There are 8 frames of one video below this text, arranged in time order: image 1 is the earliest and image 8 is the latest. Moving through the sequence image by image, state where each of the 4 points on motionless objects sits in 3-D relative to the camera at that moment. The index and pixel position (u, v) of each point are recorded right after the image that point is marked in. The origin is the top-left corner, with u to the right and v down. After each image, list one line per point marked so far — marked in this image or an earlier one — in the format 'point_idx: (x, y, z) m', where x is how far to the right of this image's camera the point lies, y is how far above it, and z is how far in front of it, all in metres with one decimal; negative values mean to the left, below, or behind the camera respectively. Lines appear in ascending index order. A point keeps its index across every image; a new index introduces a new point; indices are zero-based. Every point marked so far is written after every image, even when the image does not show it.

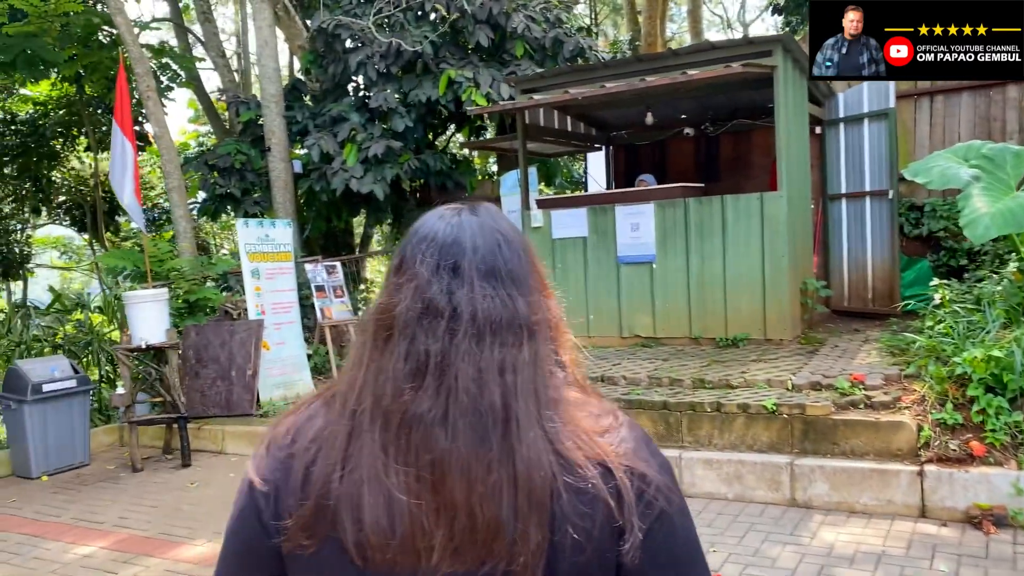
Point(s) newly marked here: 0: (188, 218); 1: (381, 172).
0: (-3.7, +0.8, +9.8) m
1: (-1.6, +1.5, +10.6) m
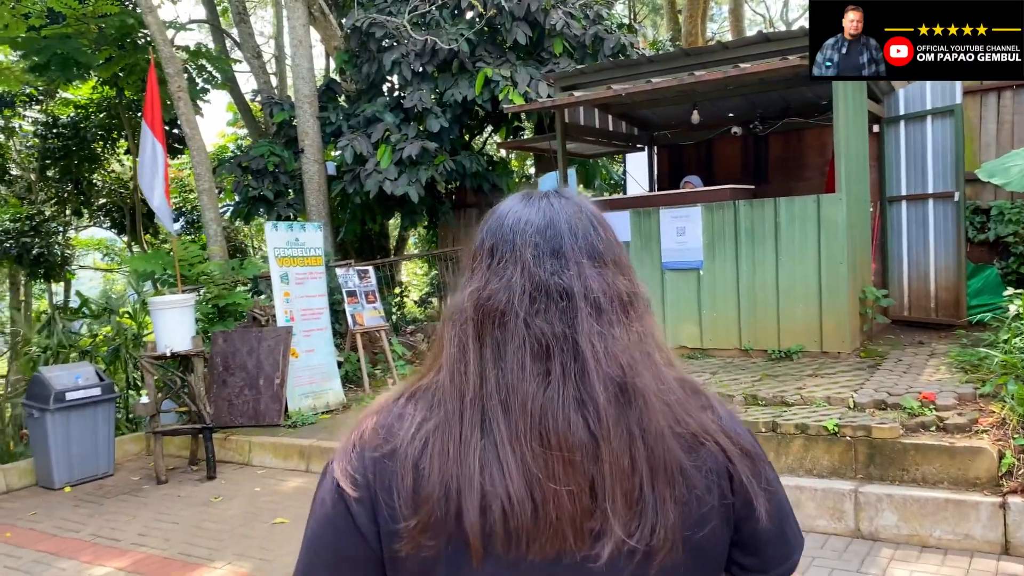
0: (-3.3, +0.8, +9.6) m
1: (-1.2, +1.4, +10.4) m
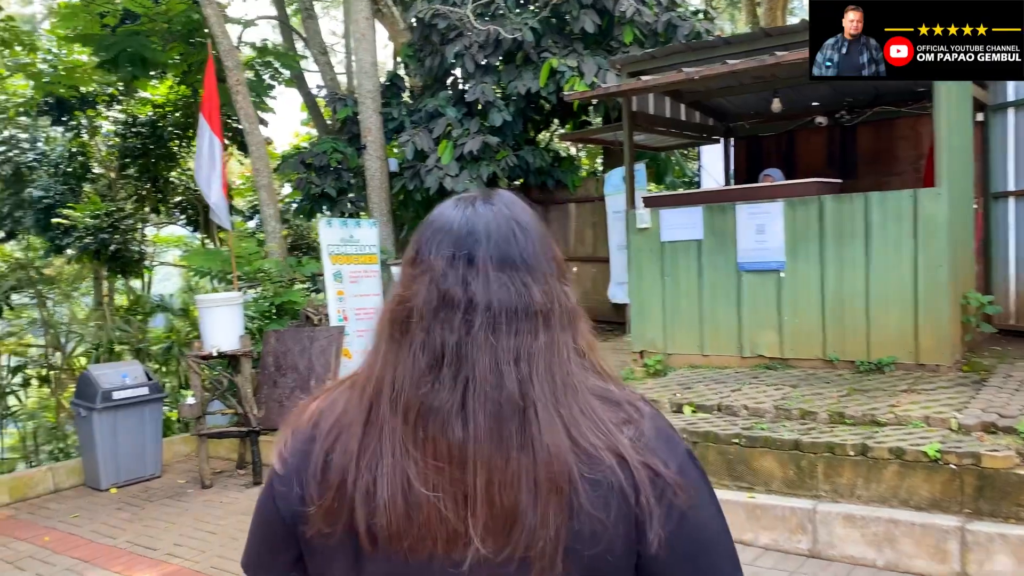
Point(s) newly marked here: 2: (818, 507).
0: (-2.6, +0.8, +9.4) m
1: (-0.4, +1.4, +10.0) m
2: (+1.5, -1.1, +4.3) m
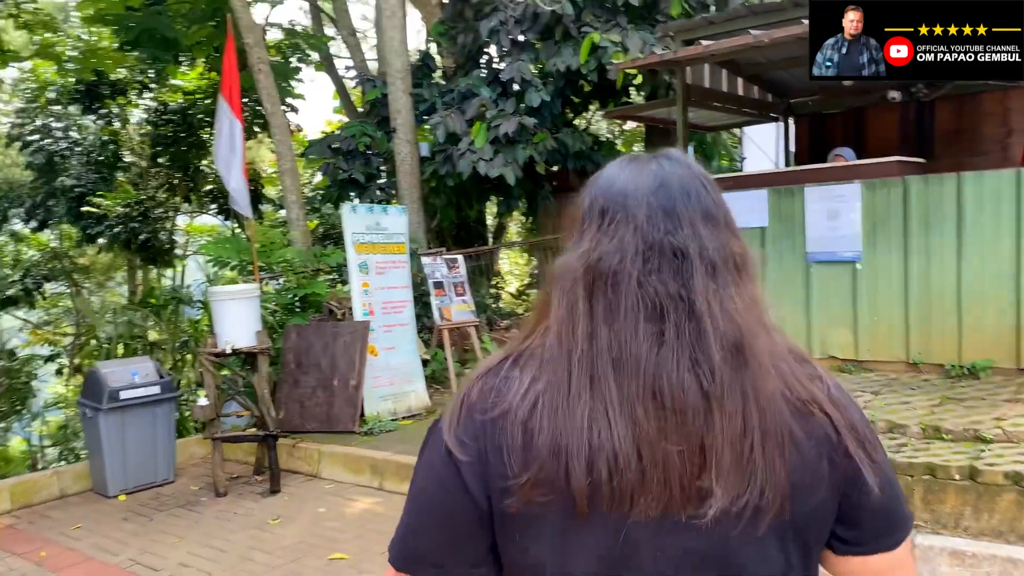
0: (-2.2, +0.9, +8.9) m
1: (0.0, +1.5, +9.4) m
2: (+1.7, -1.1, +3.6) m
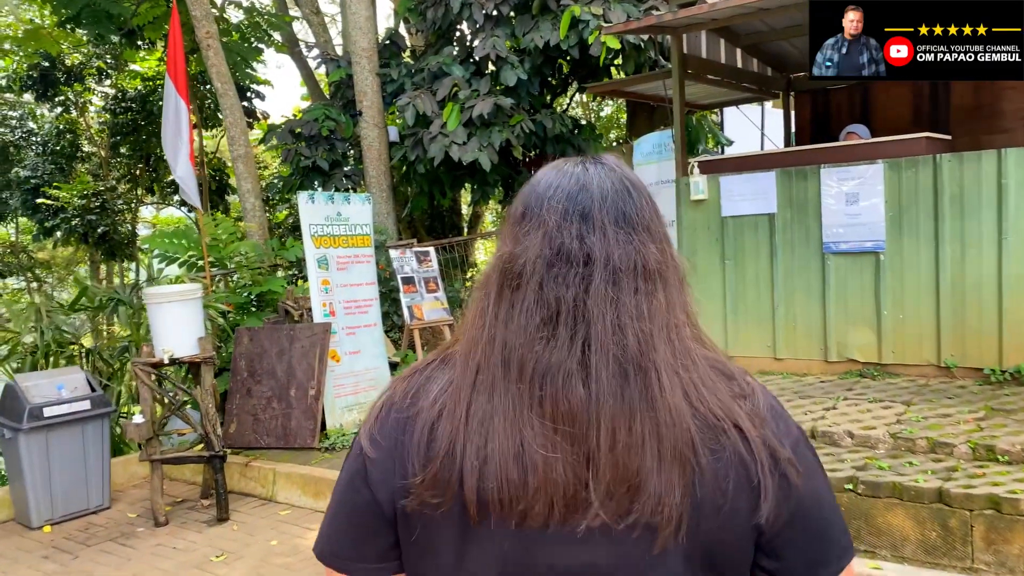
0: (-2.4, +0.9, +8.1) m
1: (-0.2, +1.6, +8.7) m
2: (+1.7, -1.1, +3.0) m
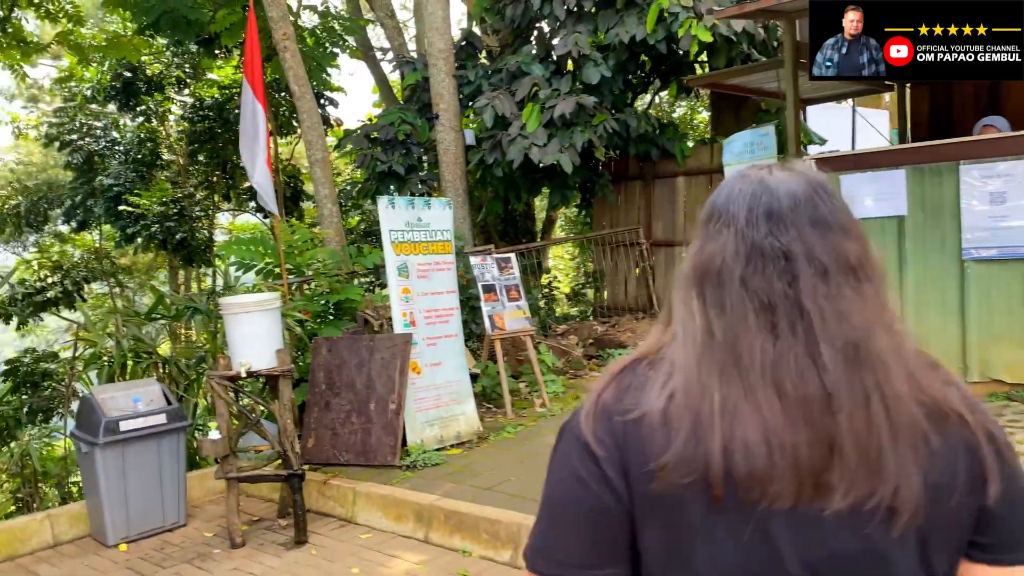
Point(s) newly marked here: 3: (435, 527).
0: (-1.6, +0.8, +7.9) m
1: (+0.6, +1.5, +8.3) m
2: (+2.0, -1.1, +2.5) m
3: (-0.4, -1.3, +4.6) m
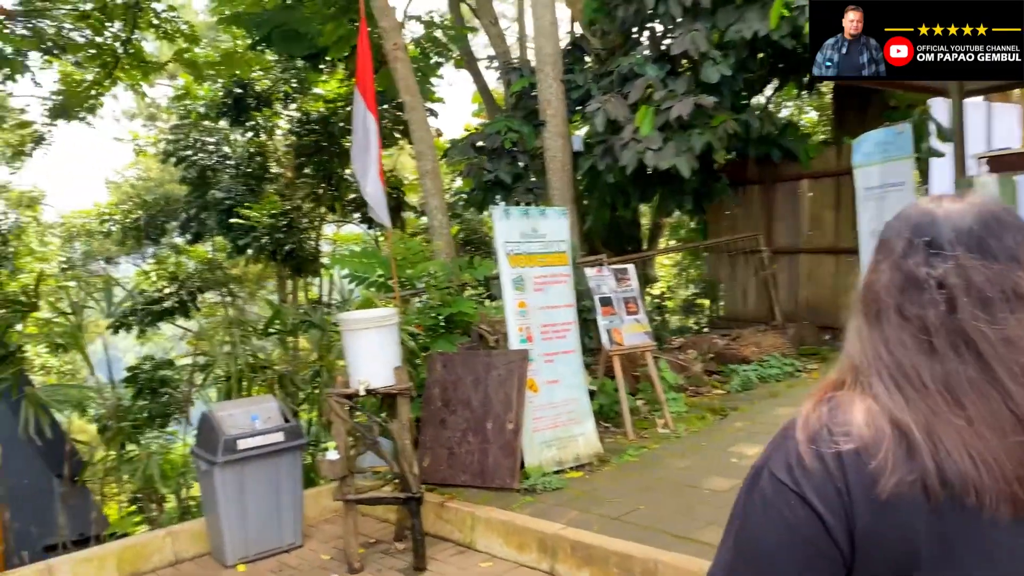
0: (-0.6, +0.7, +7.8) m
1: (+1.6, +1.4, +7.9) m
2: (+2.4, -1.2, +1.9) m
3: (+0.2, -1.4, +4.3) m
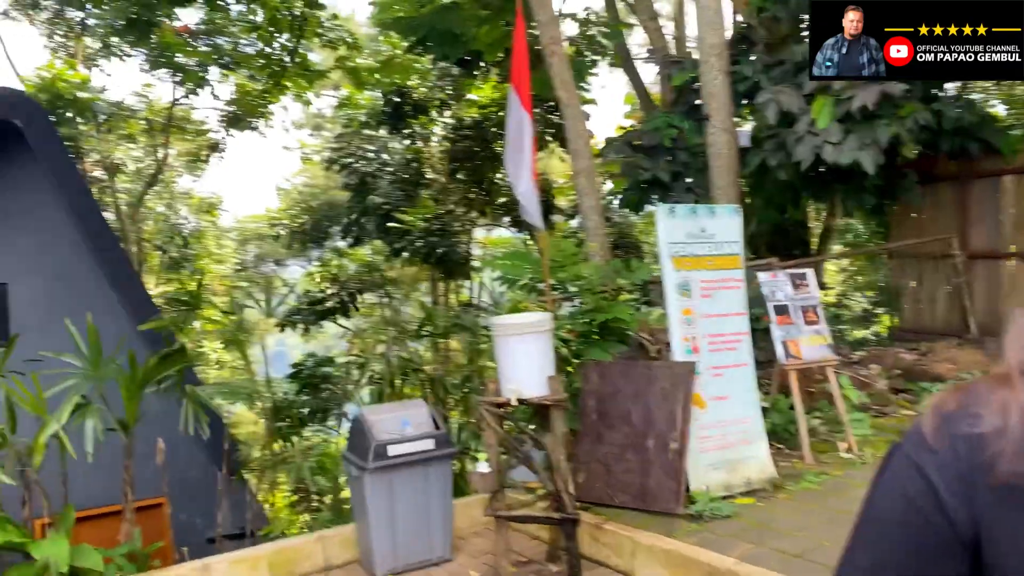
0: (+0.8, +0.7, +7.4) m
1: (+3.0, +1.3, +7.2) m
2: (+2.7, -1.2, +1.1) m
3: (+1.0, -1.4, +3.9) m
